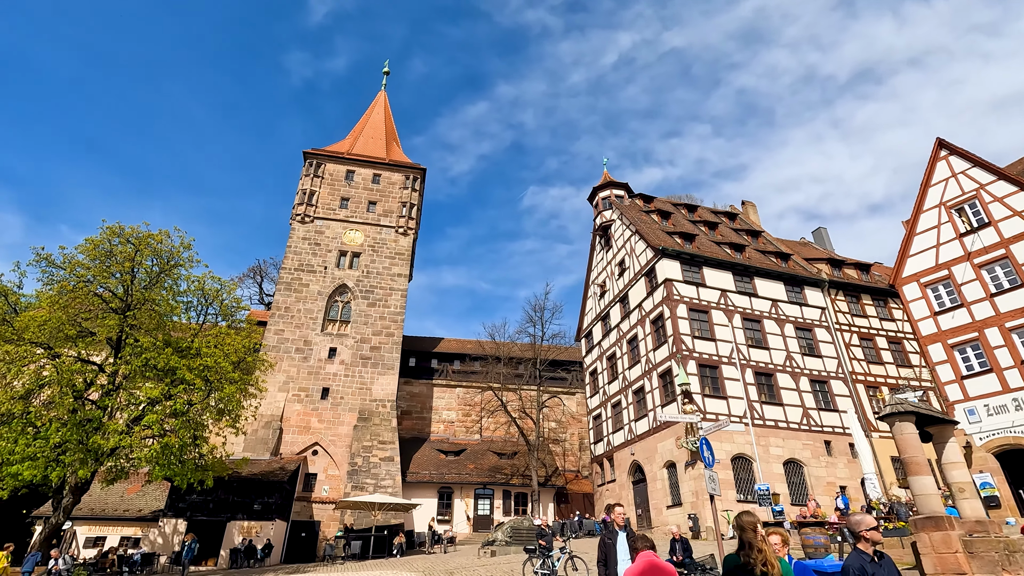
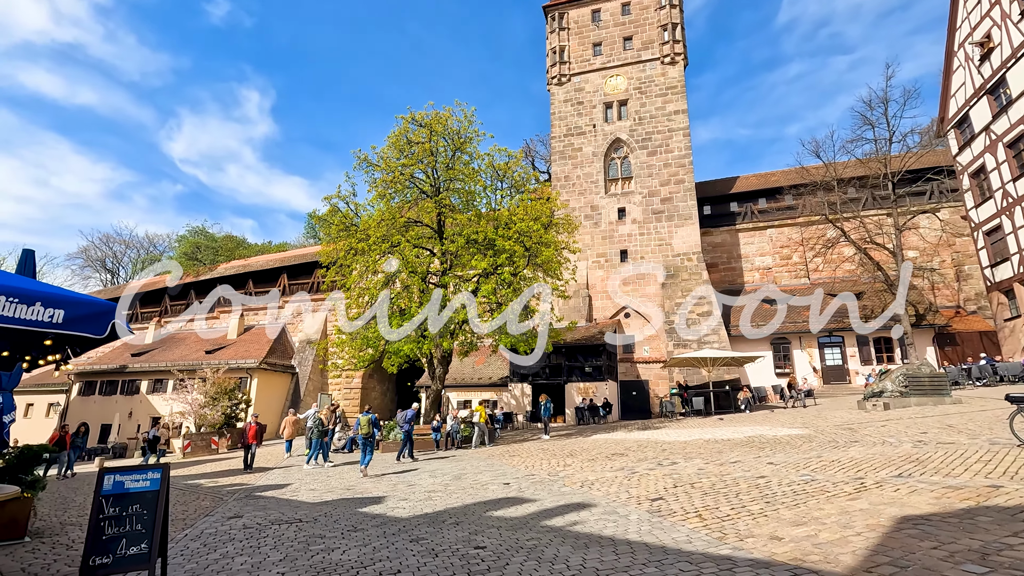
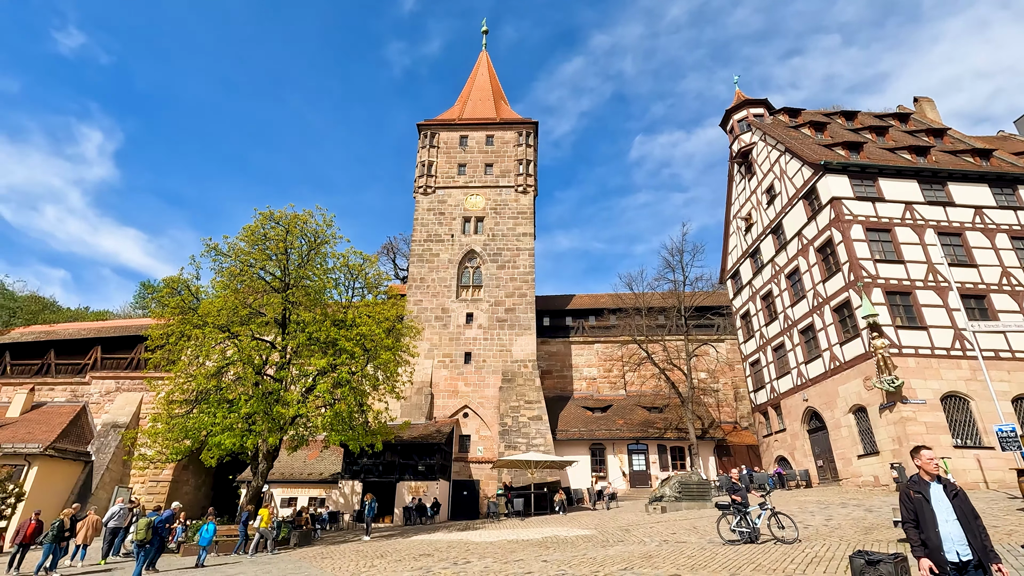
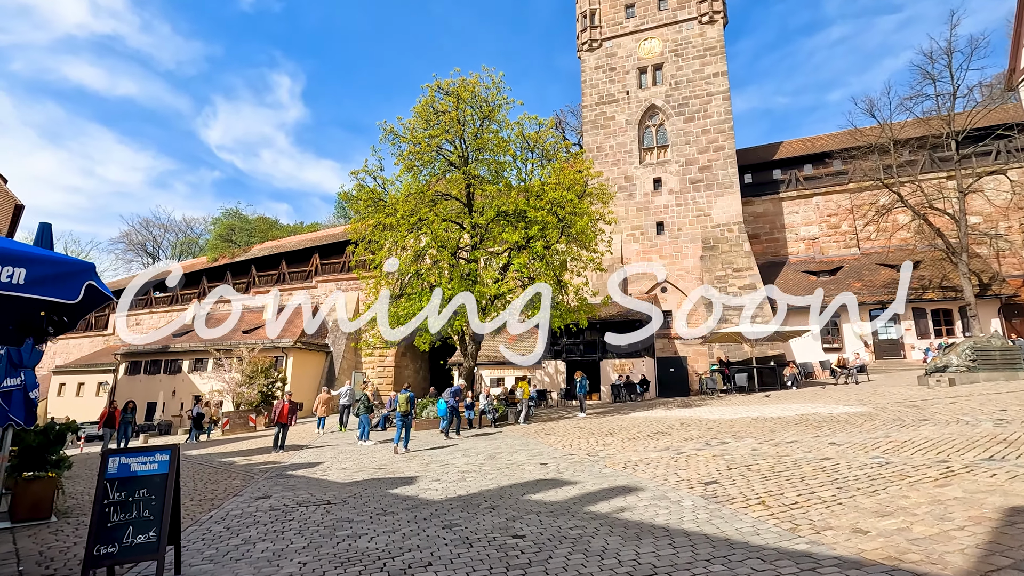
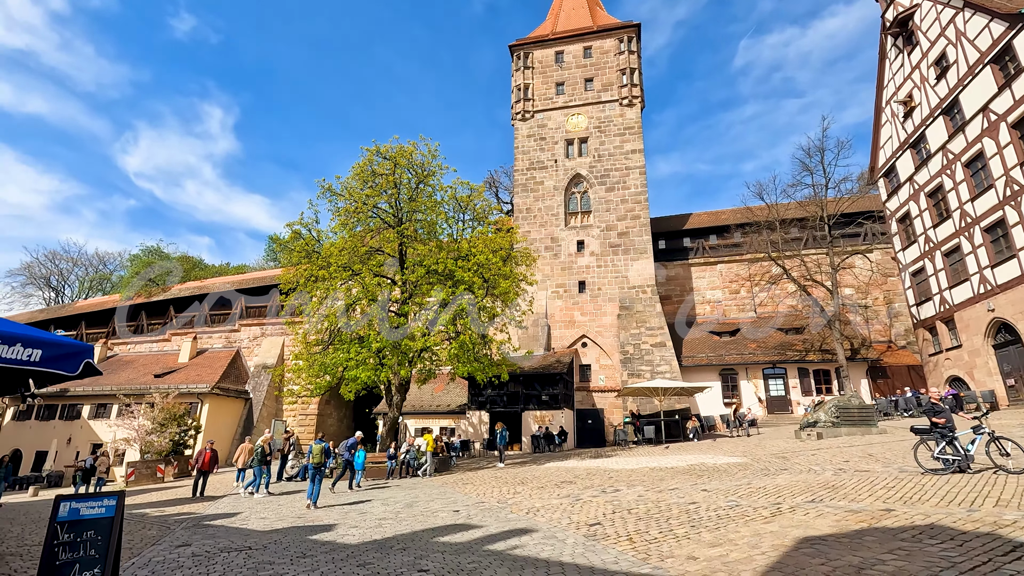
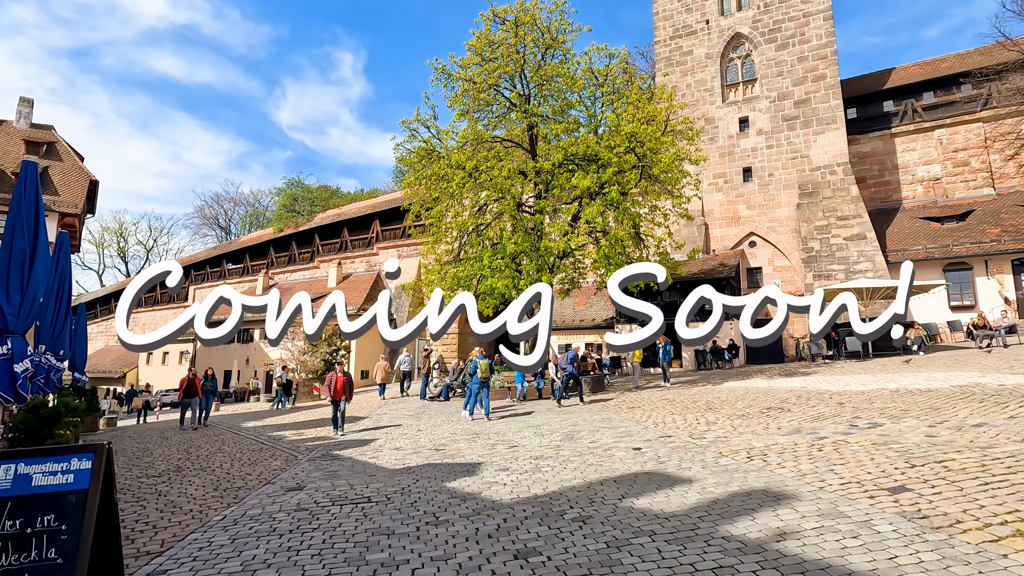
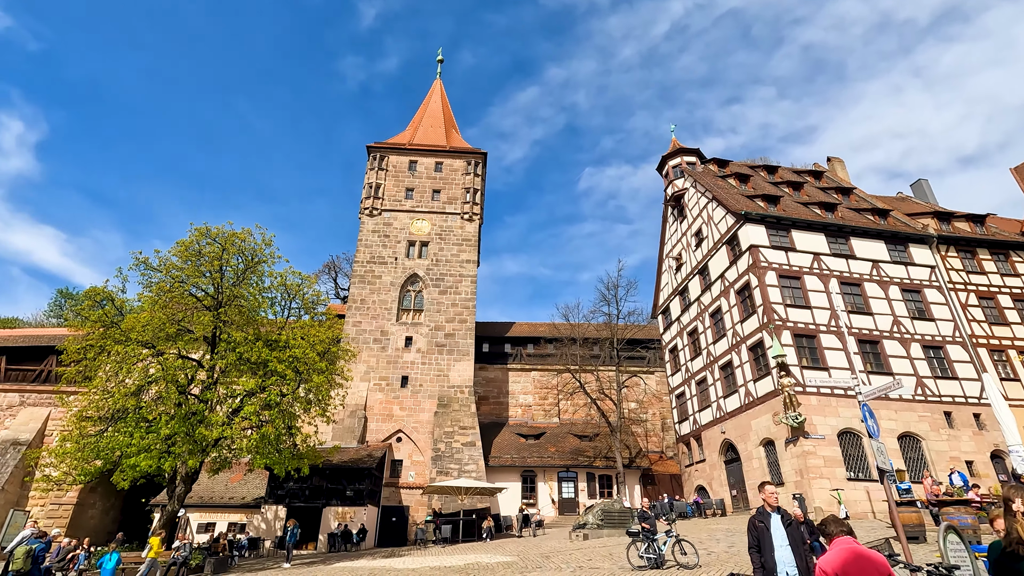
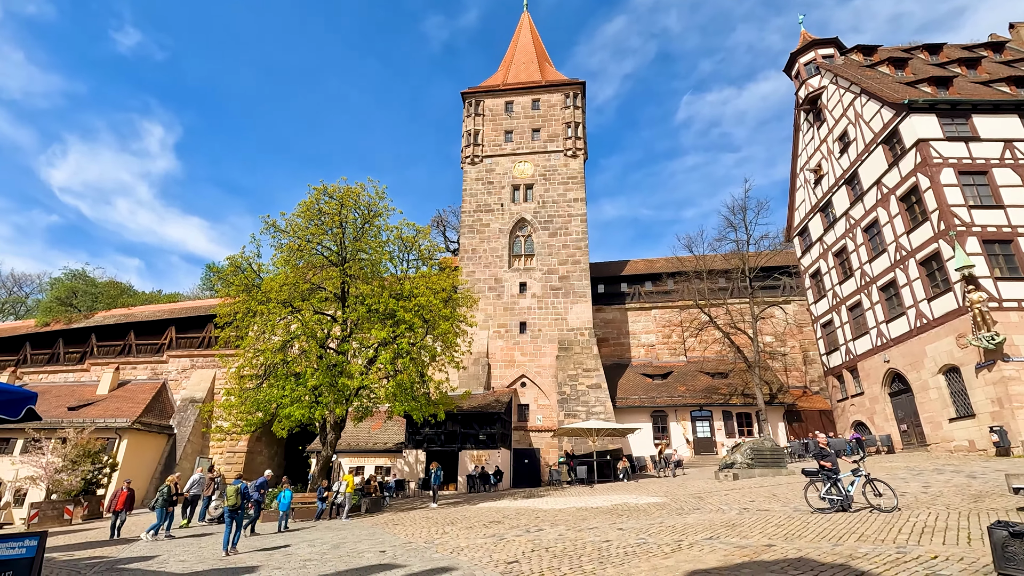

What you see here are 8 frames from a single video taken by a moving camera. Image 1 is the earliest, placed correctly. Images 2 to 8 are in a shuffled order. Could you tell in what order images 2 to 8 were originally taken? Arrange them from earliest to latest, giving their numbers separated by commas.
7, 3, 8, 5, 2, 4, 6
